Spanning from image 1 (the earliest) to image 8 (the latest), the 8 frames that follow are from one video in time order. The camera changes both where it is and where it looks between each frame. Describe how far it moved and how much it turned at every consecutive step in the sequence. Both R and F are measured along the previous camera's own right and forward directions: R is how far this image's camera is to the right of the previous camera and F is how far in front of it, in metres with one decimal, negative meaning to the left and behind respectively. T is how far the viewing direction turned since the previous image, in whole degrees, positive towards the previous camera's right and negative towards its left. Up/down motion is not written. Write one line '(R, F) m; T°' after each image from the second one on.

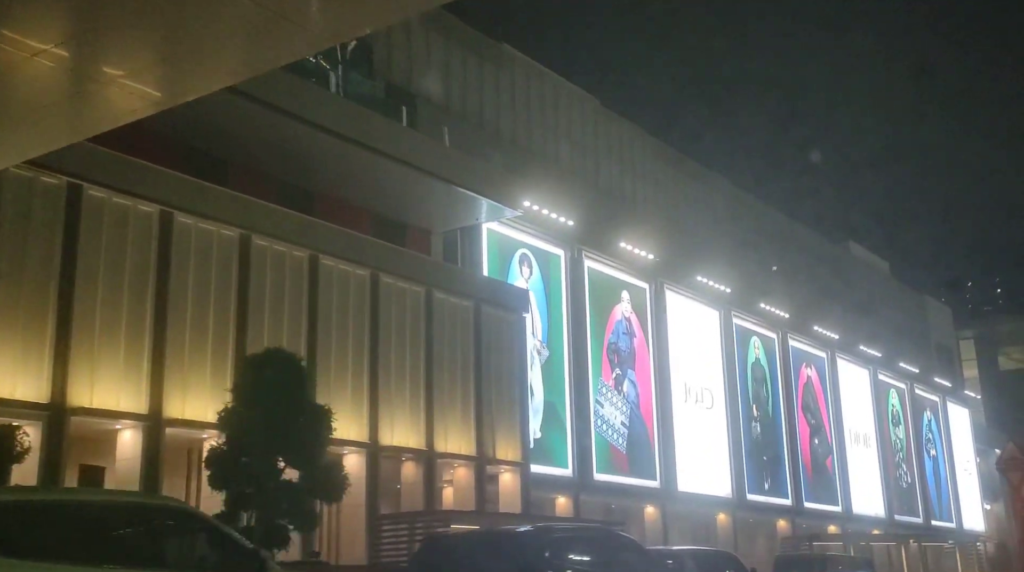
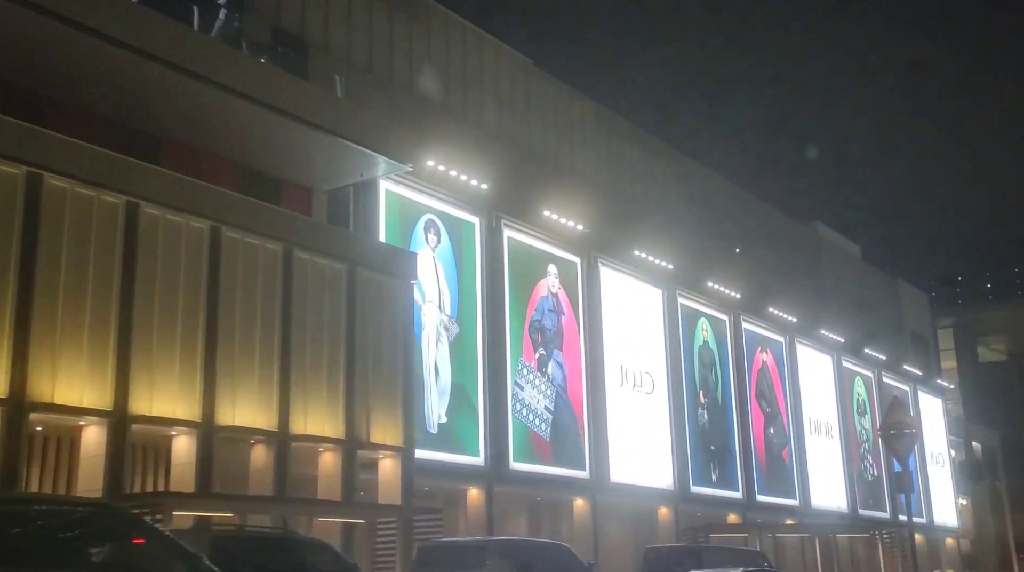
(+1.7, +2.3) m; +1°
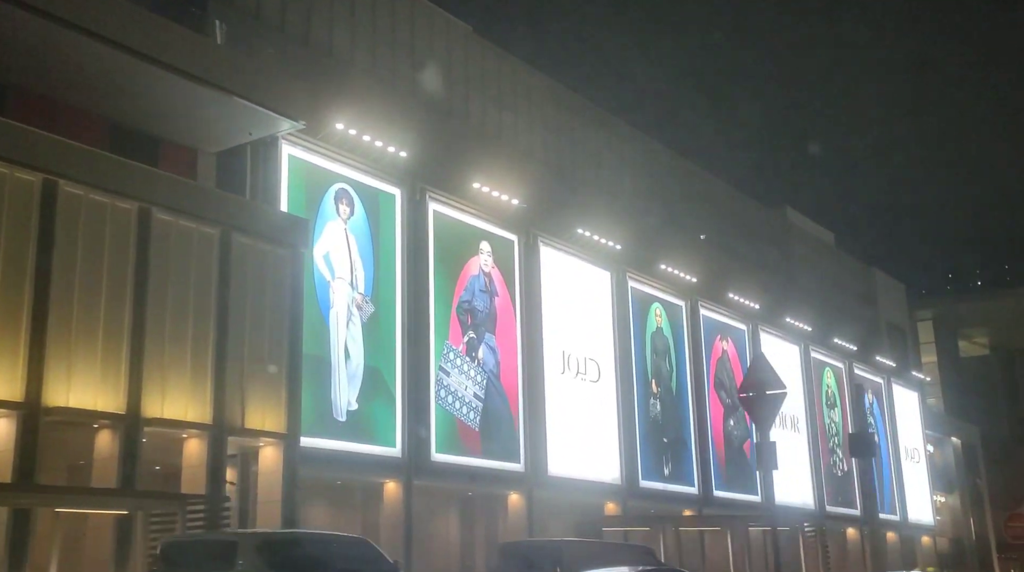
(+1.3, +1.8) m; 0°
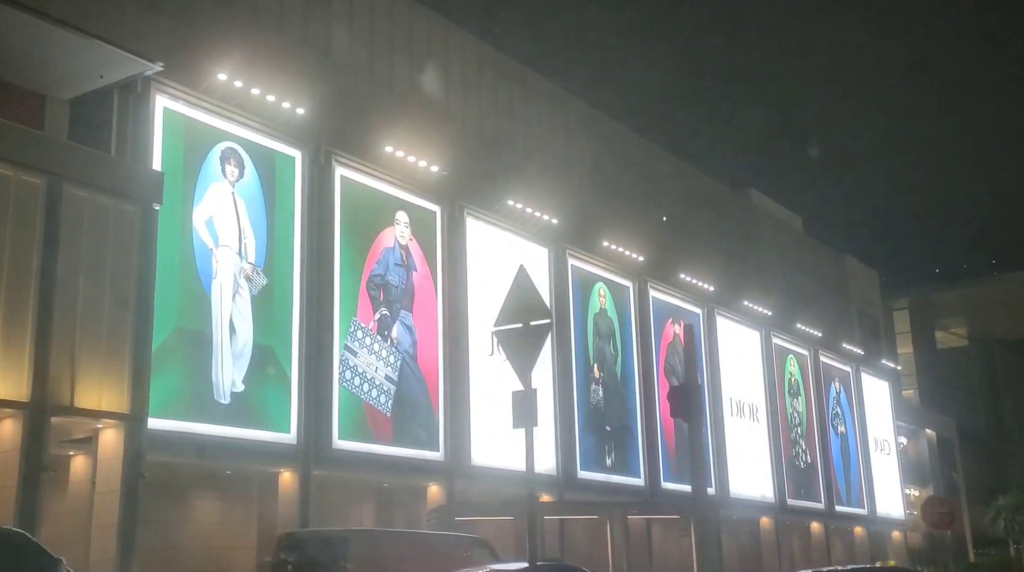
(+1.3, +1.9) m; +1°
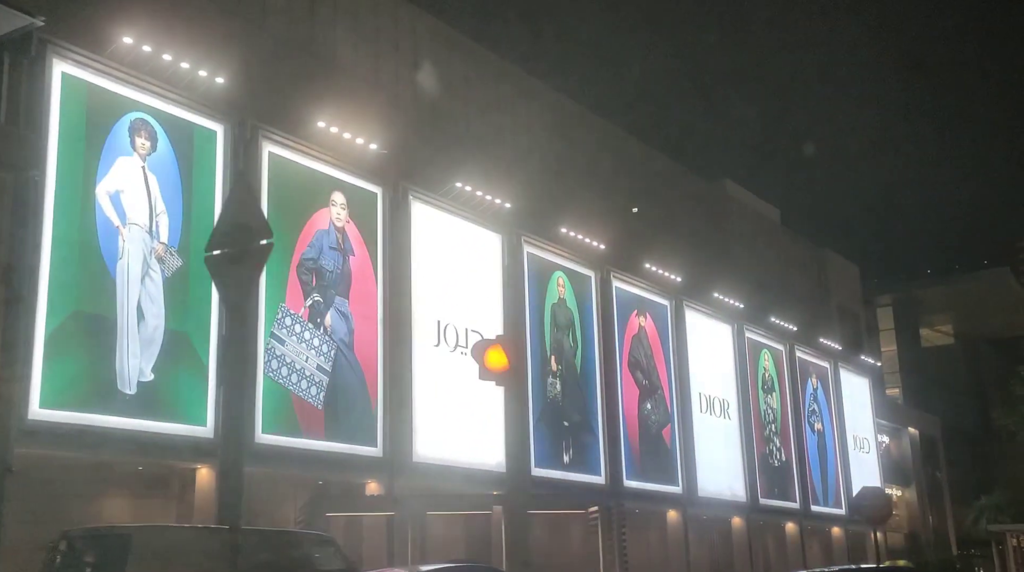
(+0.9, +1.3) m; 0°
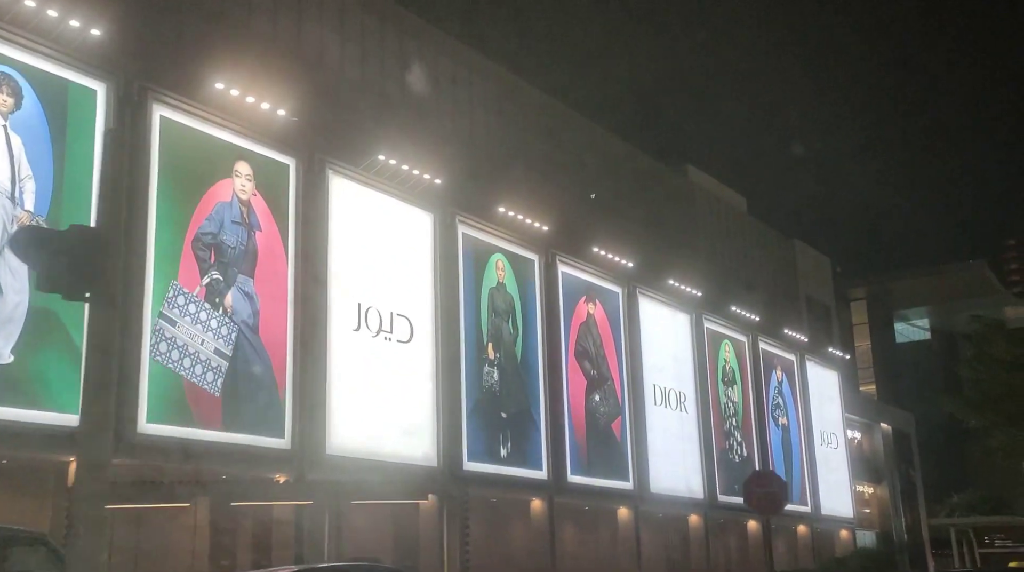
(+1.1, +1.6) m; +1°
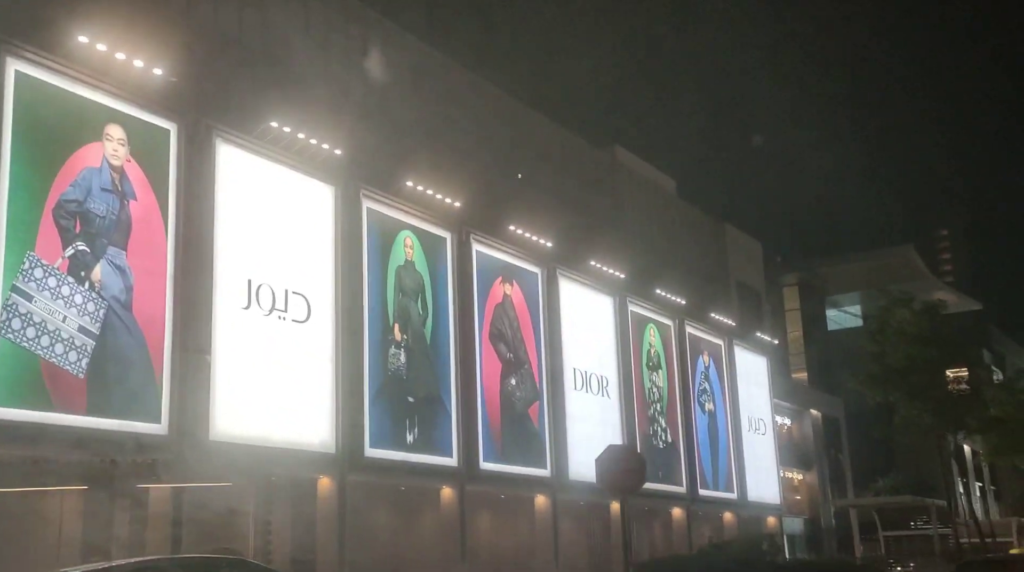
(+0.7, +1.2) m; +3°
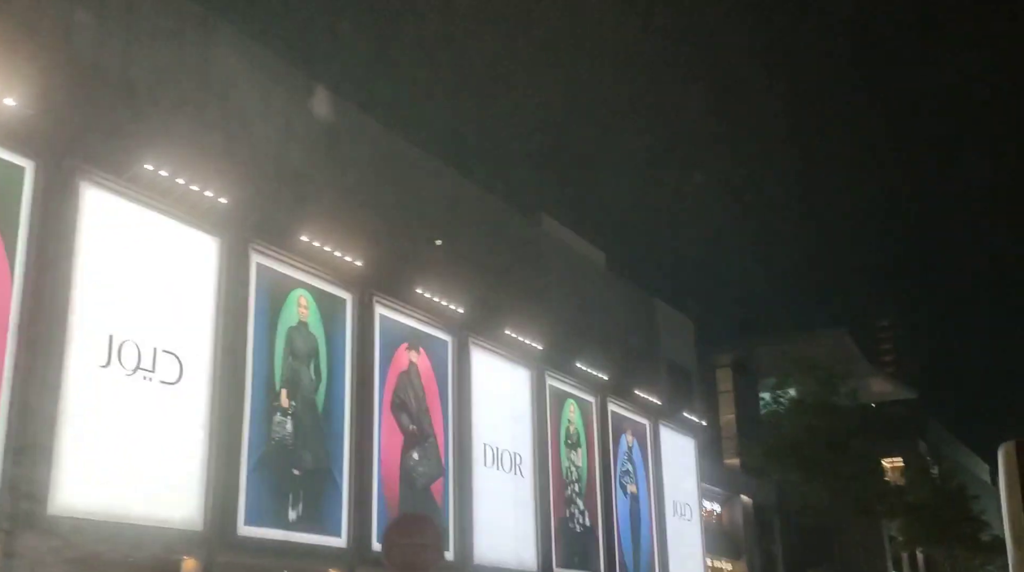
(+0.9, +1.6) m; +3°
